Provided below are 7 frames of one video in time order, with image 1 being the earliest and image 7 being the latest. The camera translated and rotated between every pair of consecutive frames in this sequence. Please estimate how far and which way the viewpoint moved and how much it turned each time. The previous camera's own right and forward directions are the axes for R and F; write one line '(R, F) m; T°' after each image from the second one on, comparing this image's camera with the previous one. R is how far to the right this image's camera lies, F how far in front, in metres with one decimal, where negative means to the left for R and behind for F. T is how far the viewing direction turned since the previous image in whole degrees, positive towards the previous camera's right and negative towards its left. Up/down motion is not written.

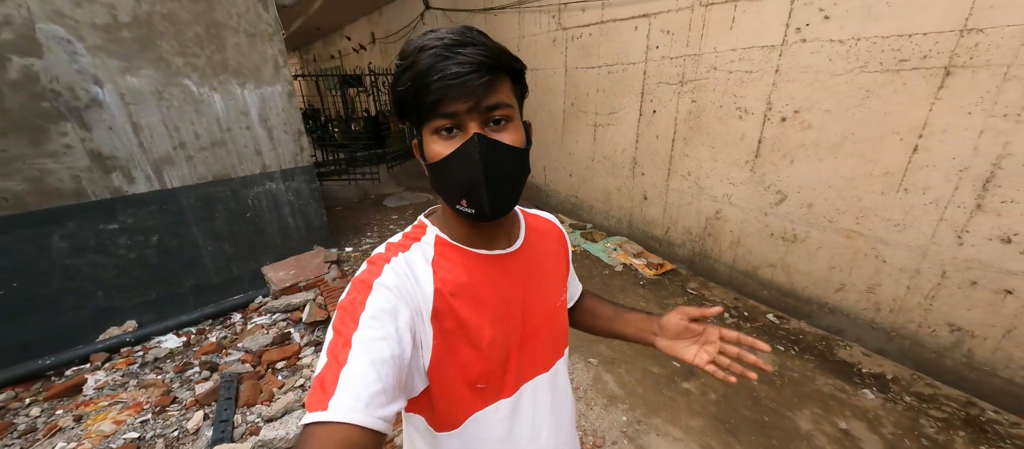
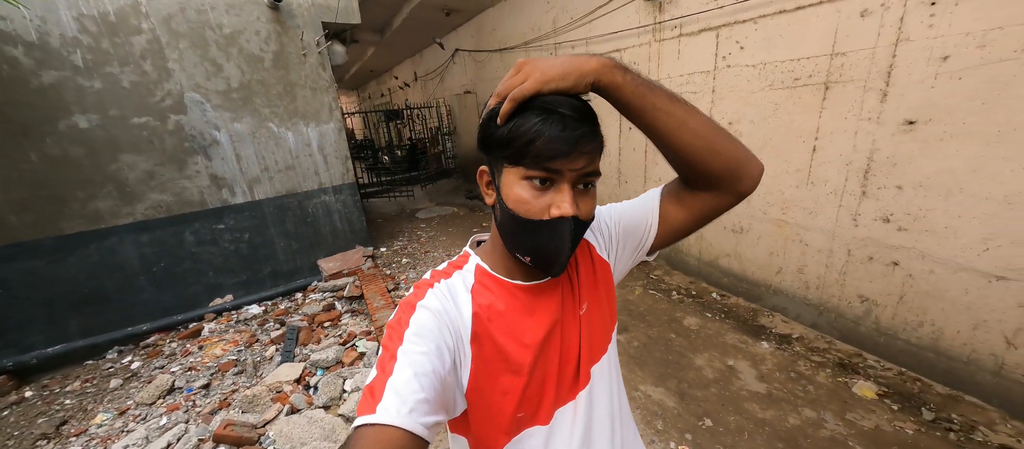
(+0.6, -0.7) m; -7°
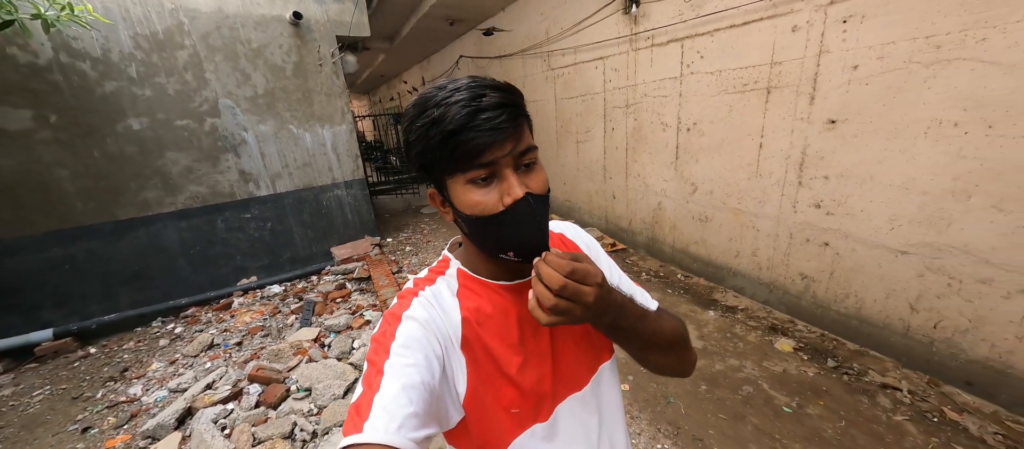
(+0.2, -0.4) m; -1°
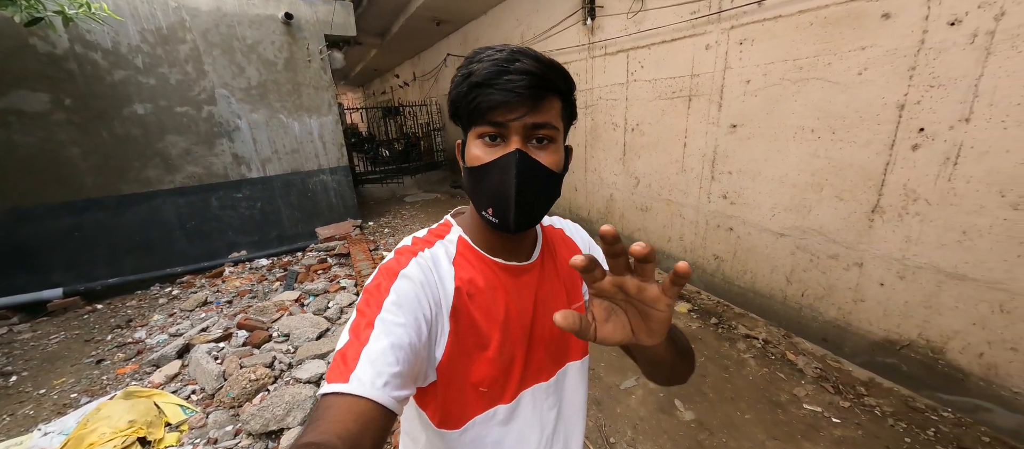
(+0.4, -0.5) m; +1°
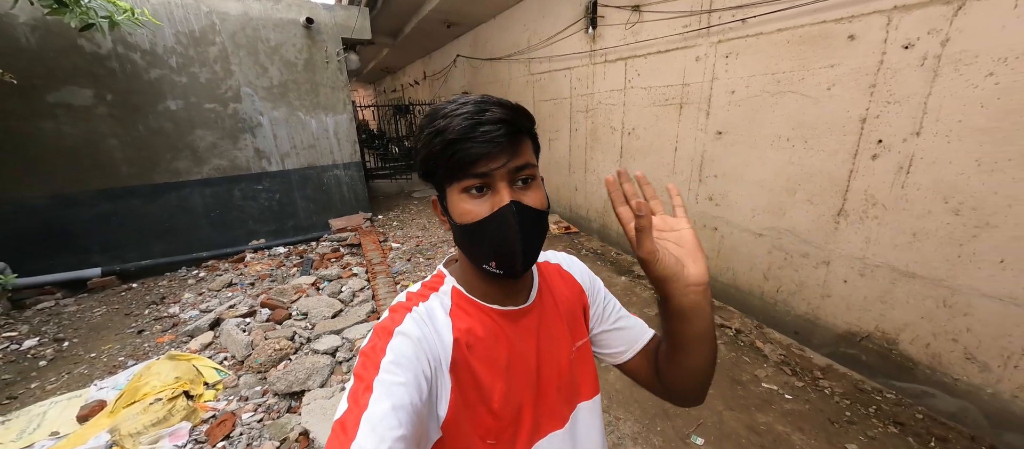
(+0.1, -0.3) m; -1°
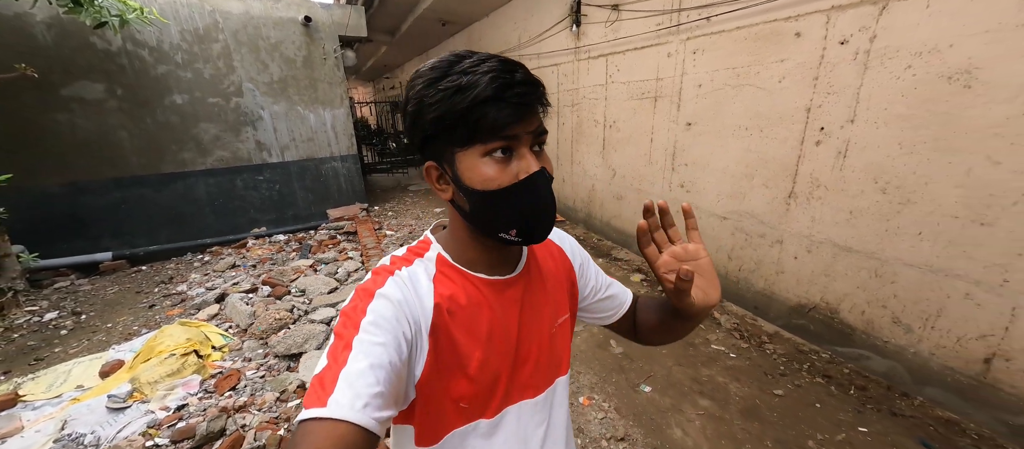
(+0.2, -0.2) m; 0°
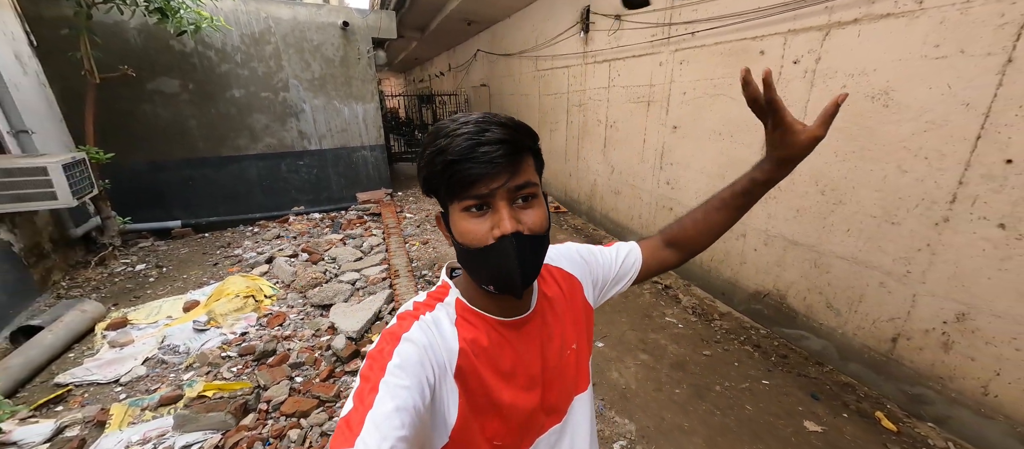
(+0.3, -0.5) m; -4°
